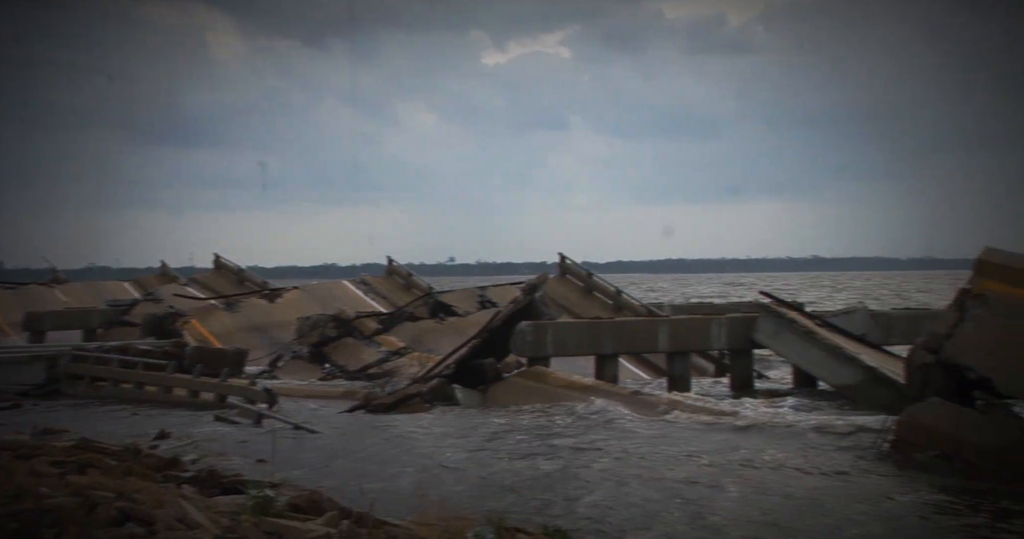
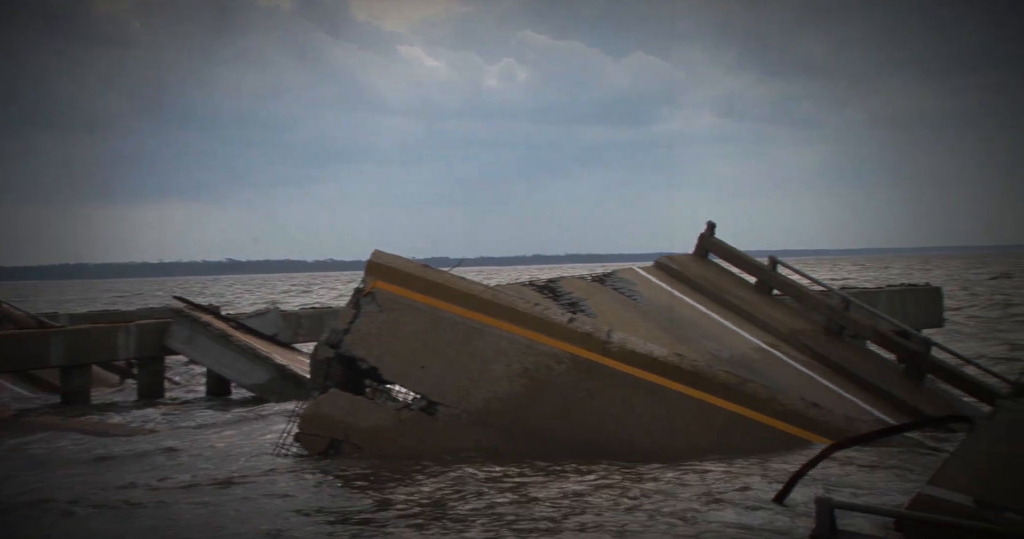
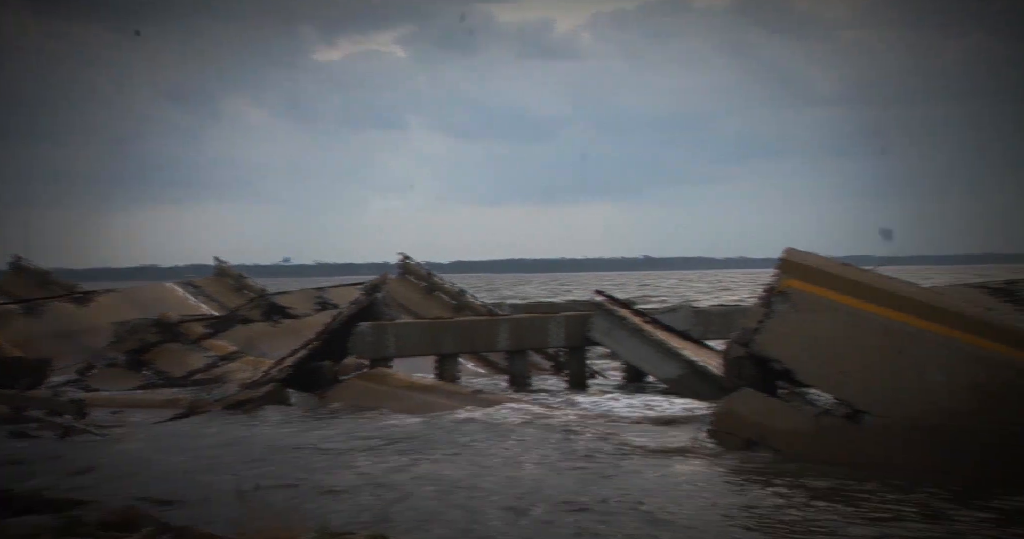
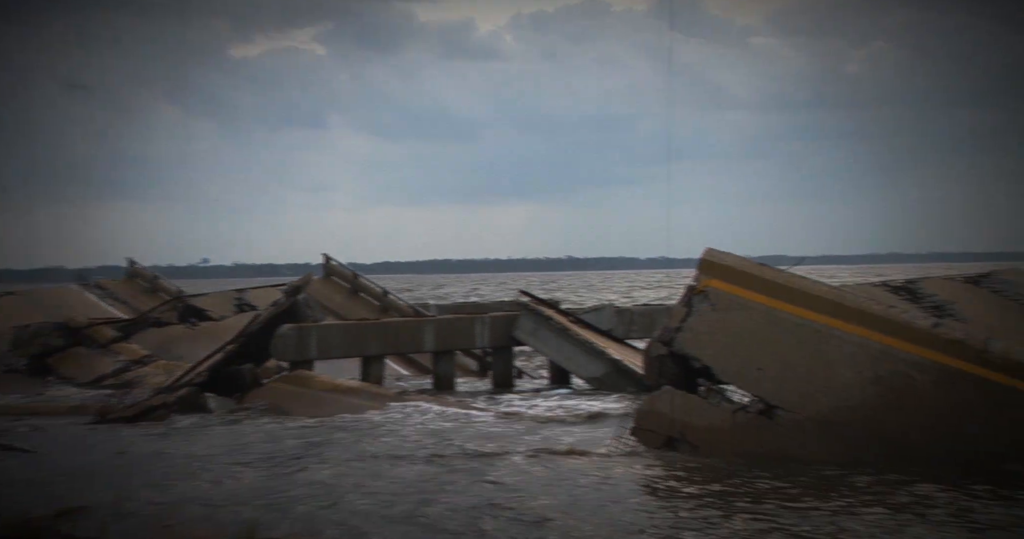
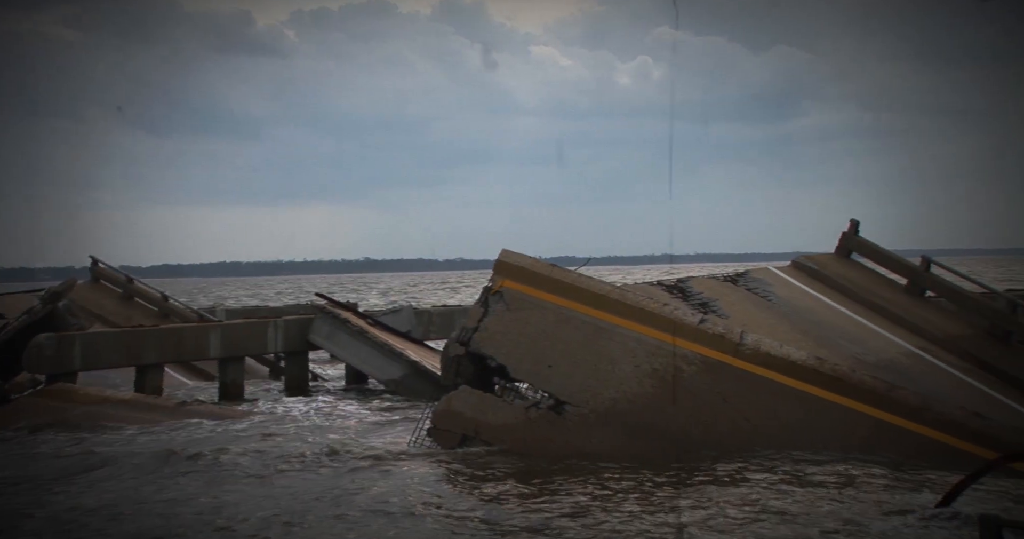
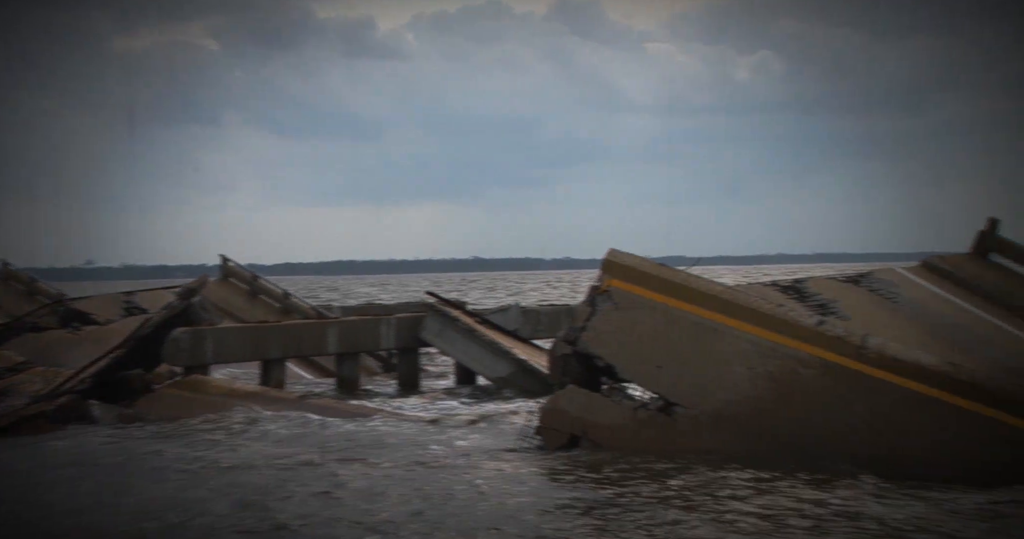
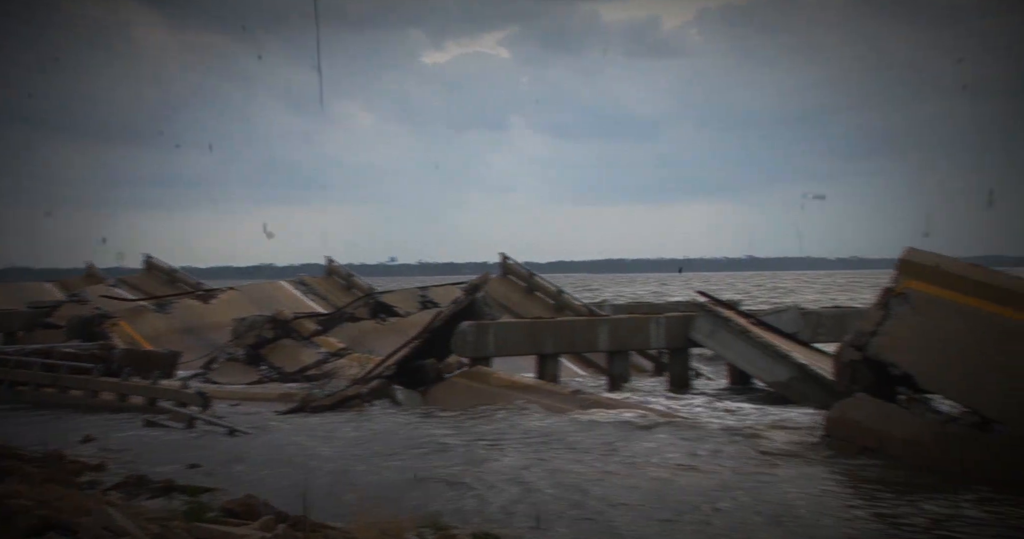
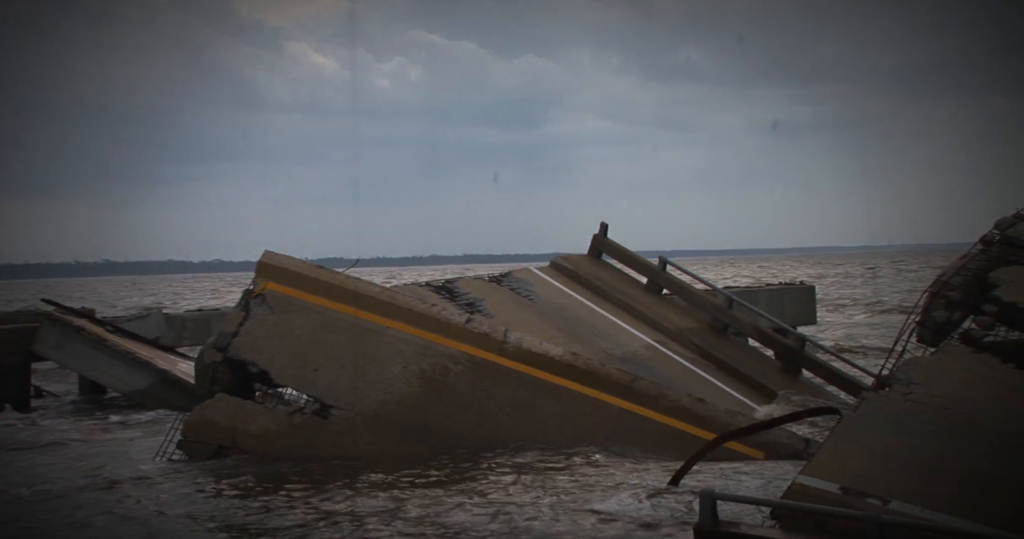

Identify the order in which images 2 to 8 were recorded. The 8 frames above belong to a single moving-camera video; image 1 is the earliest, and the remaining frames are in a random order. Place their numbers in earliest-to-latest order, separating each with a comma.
7, 3, 4, 6, 5, 2, 8
